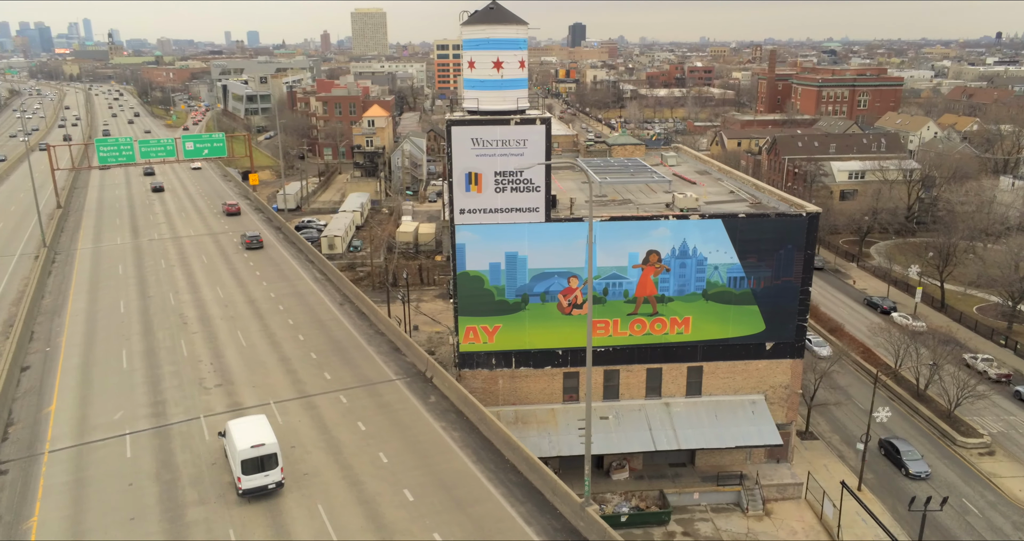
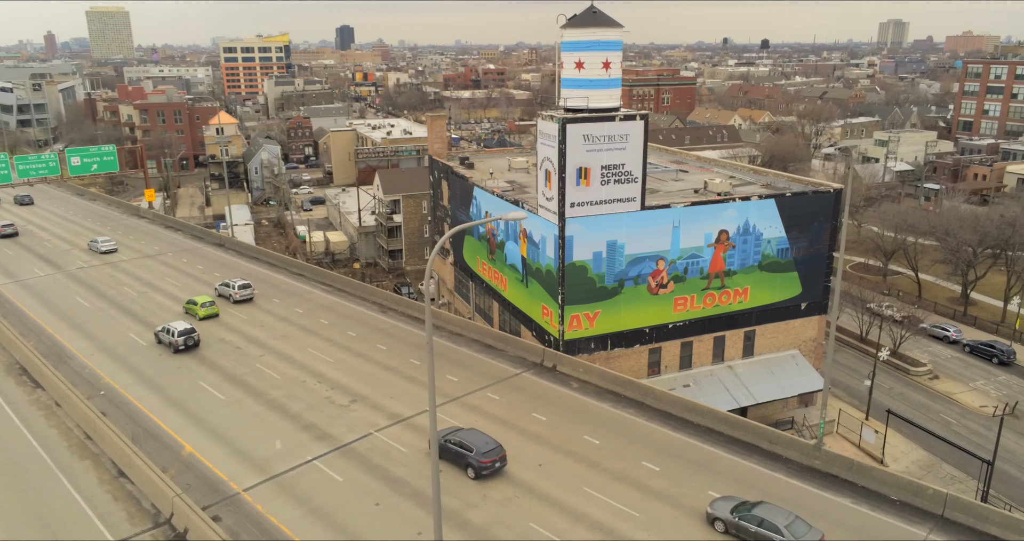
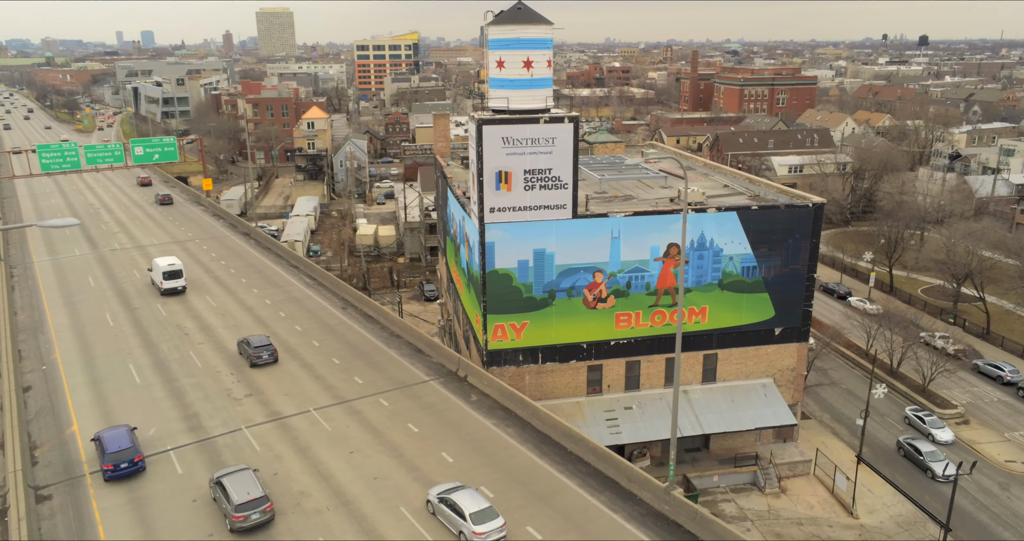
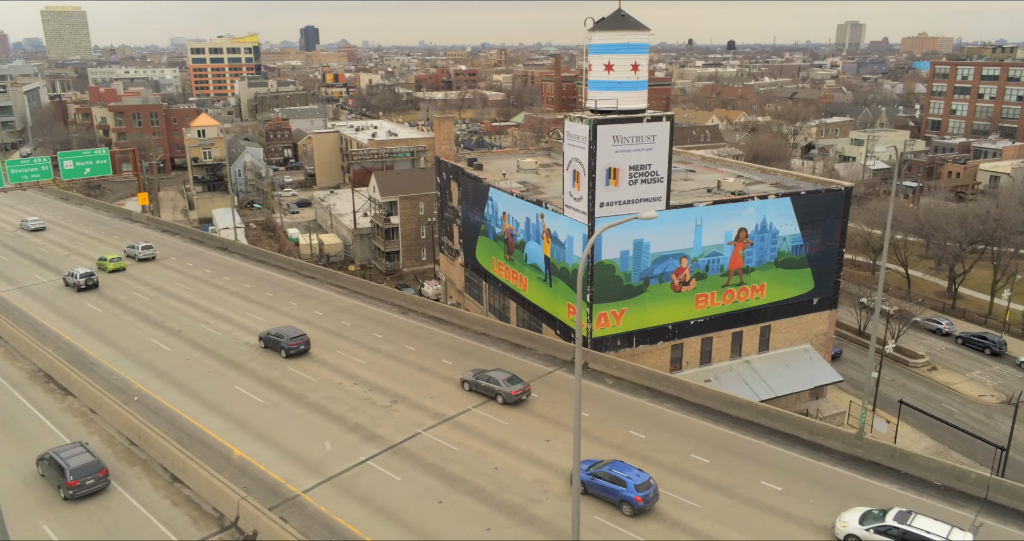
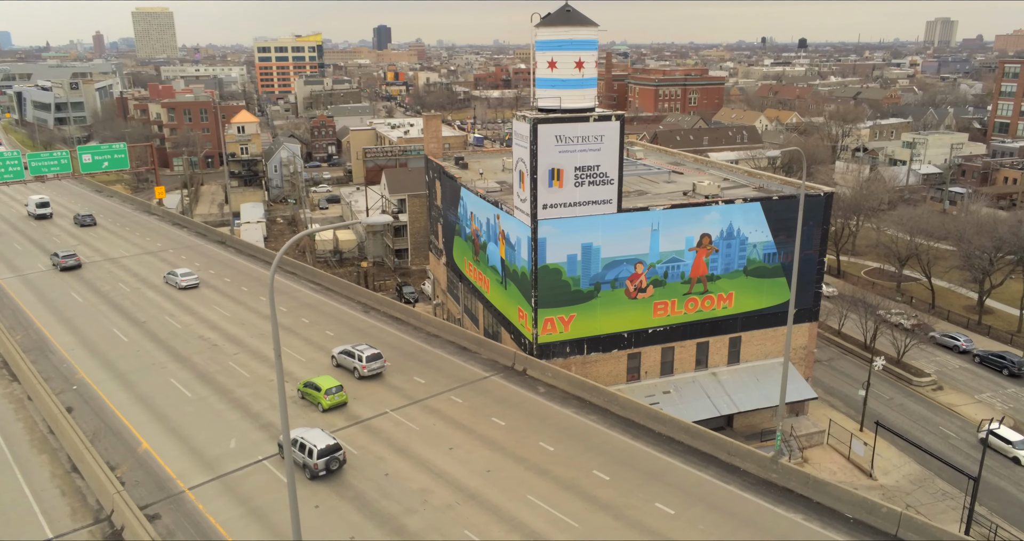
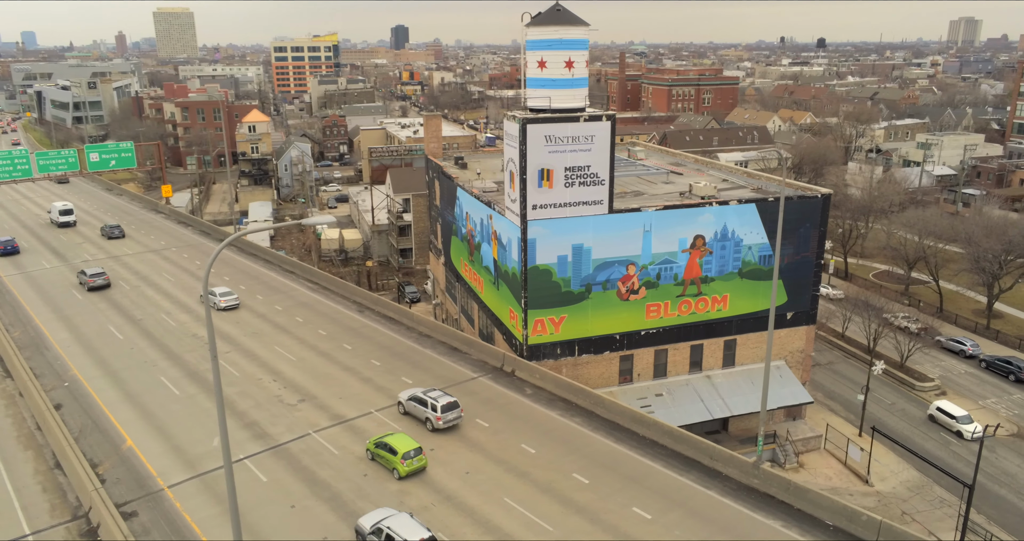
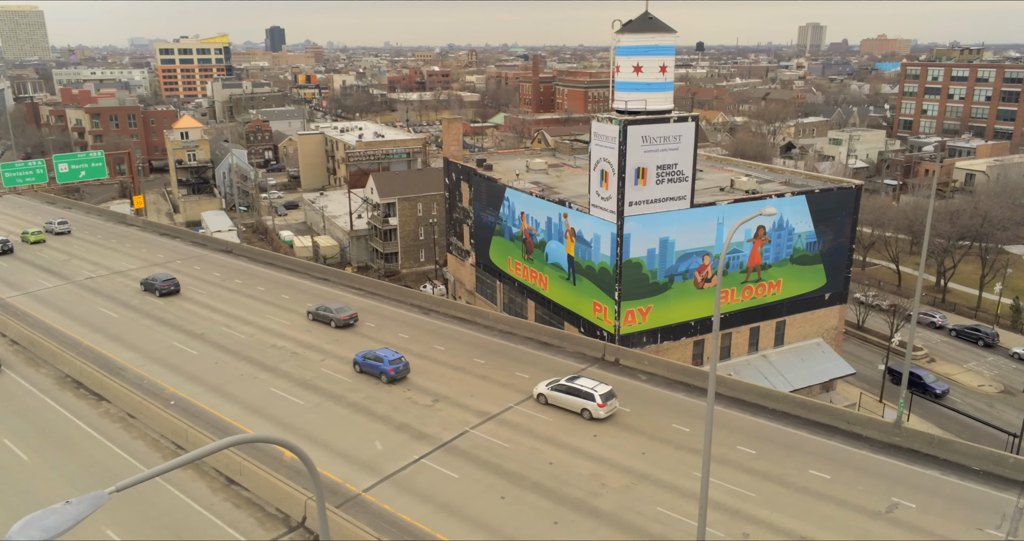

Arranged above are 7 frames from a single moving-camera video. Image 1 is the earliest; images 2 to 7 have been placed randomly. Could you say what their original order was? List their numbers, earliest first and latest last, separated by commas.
3, 6, 5, 2, 4, 7
